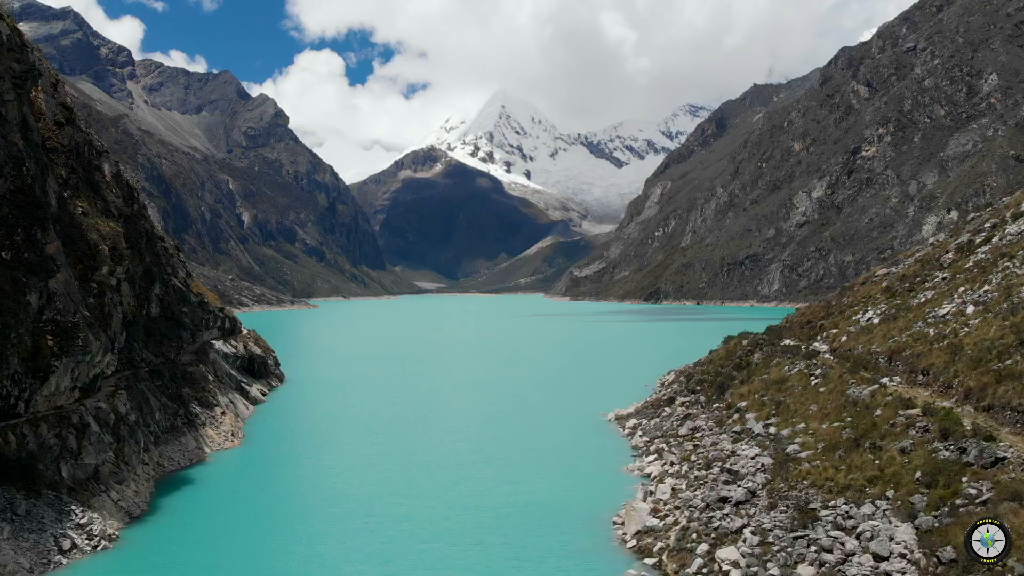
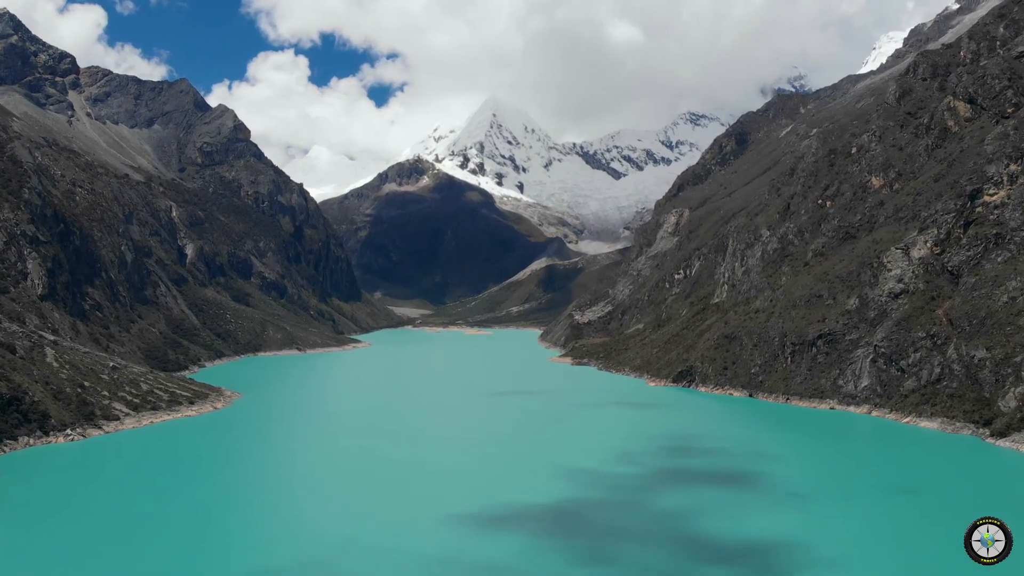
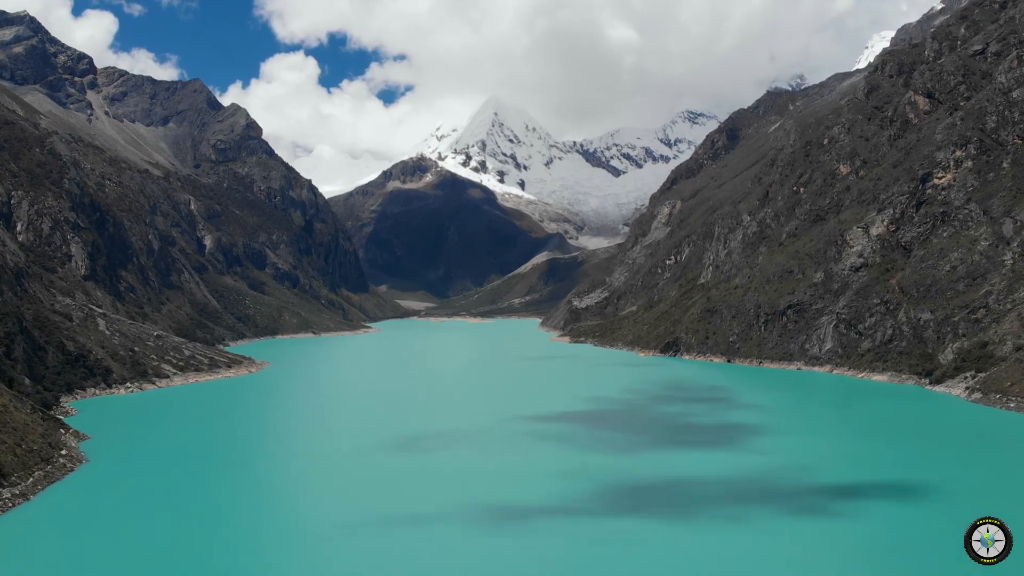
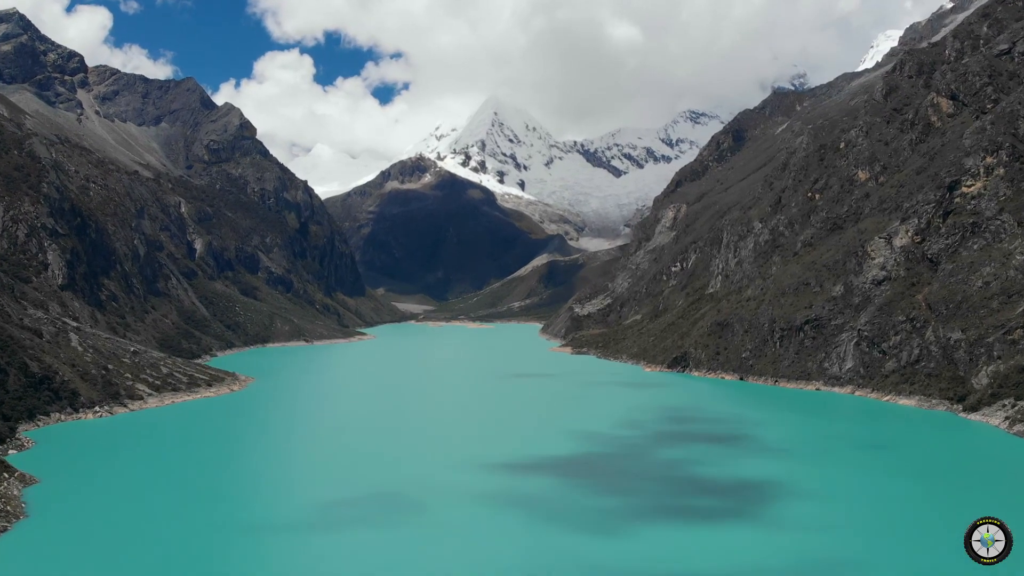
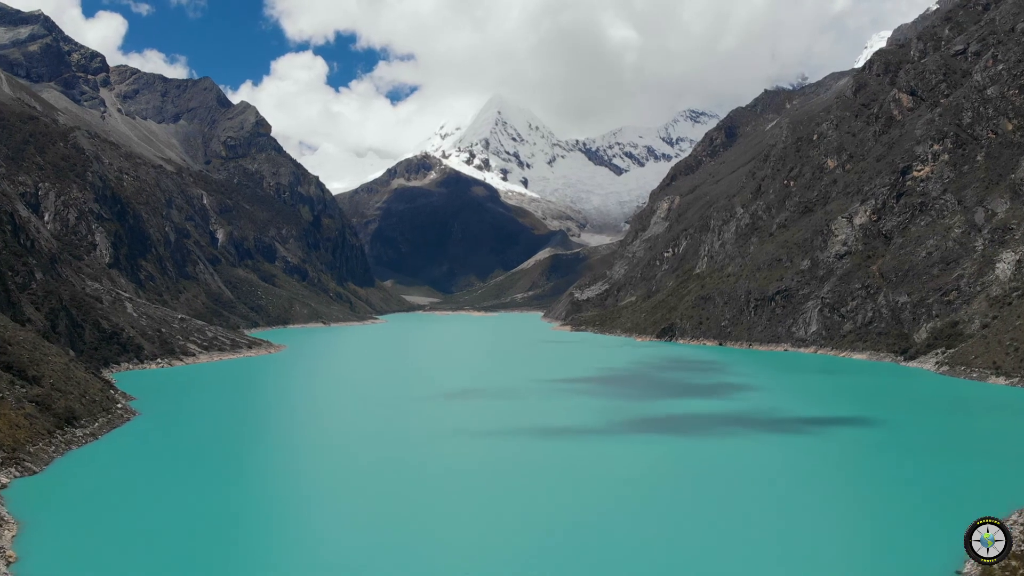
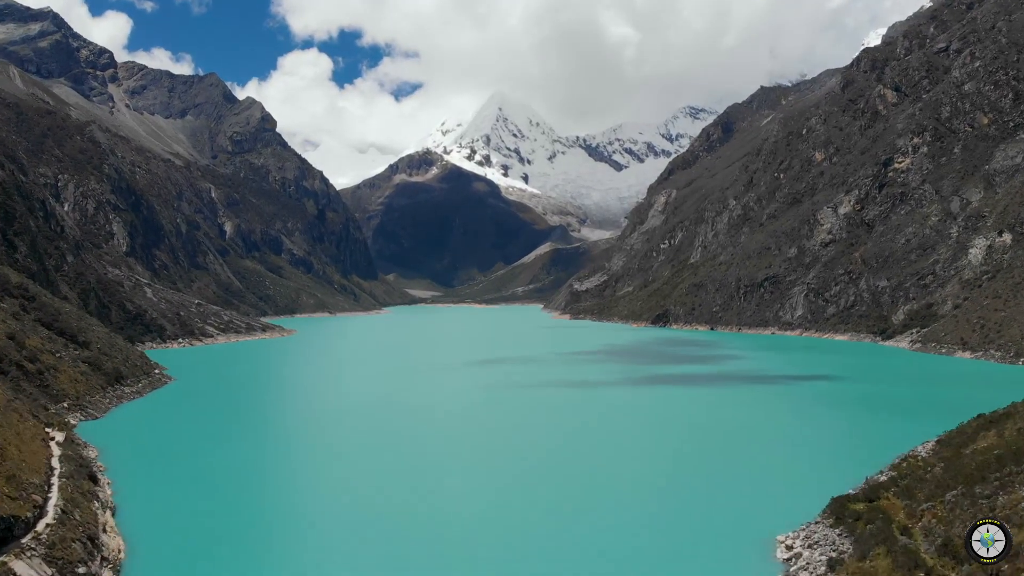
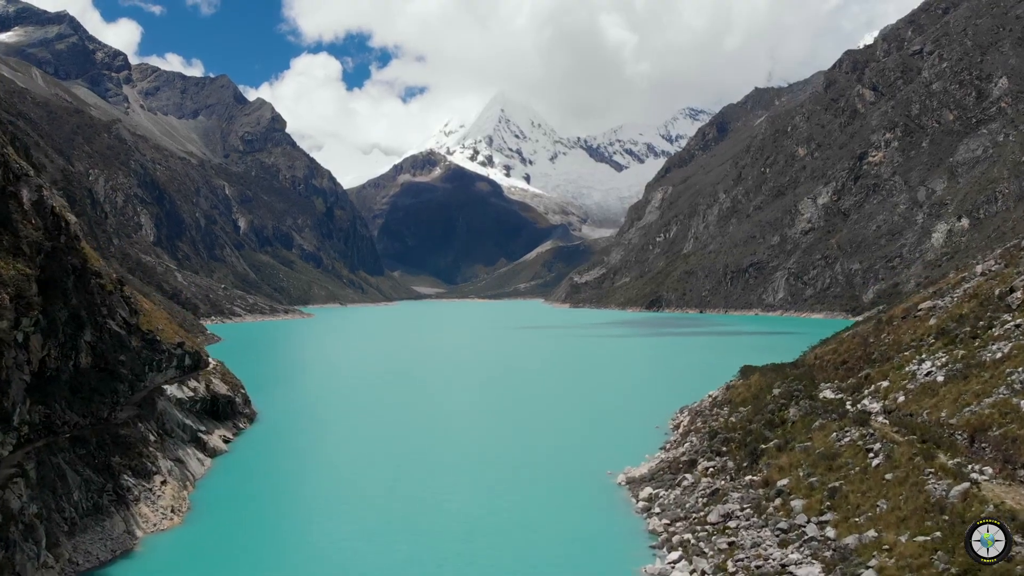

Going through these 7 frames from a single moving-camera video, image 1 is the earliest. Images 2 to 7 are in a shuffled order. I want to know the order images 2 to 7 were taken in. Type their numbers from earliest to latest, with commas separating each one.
7, 6, 5, 3, 4, 2
